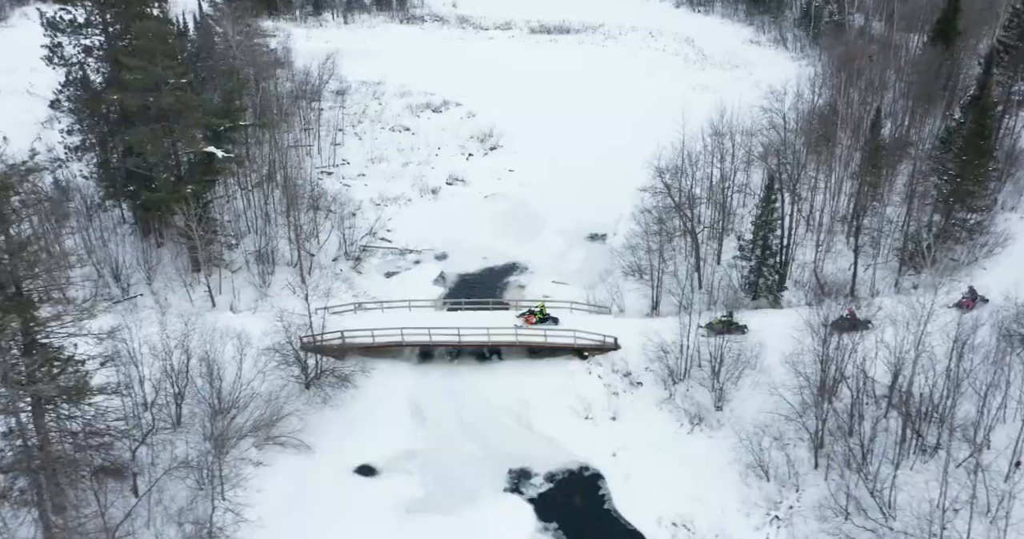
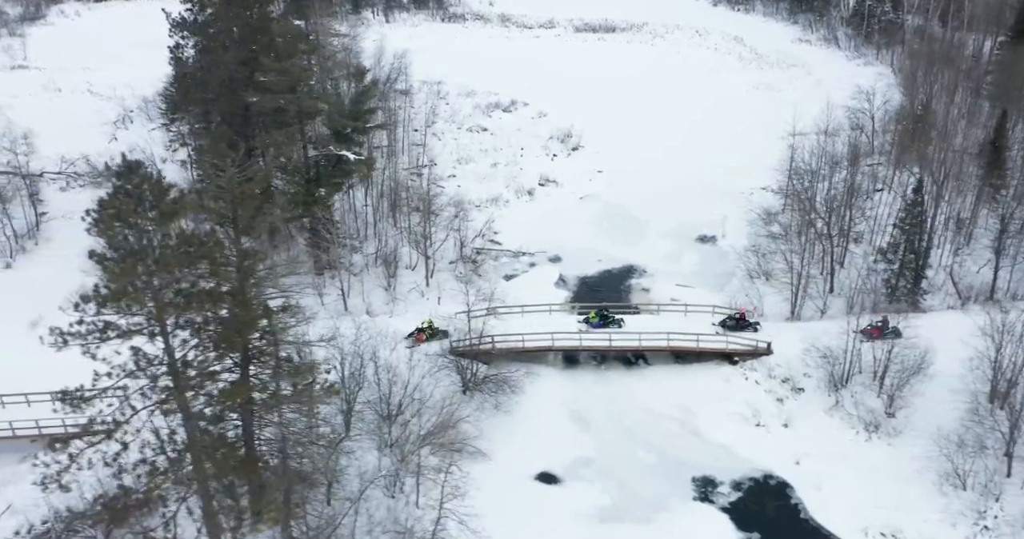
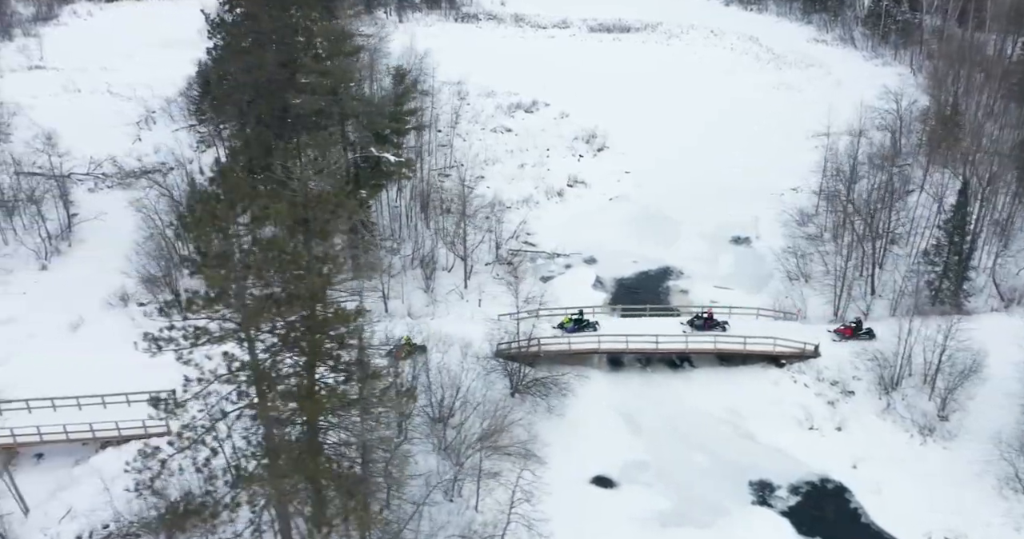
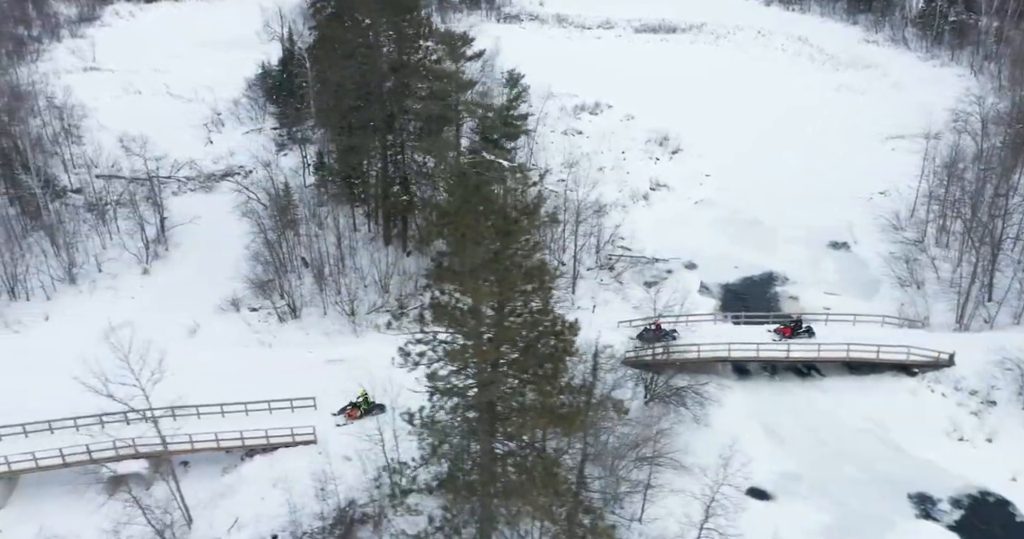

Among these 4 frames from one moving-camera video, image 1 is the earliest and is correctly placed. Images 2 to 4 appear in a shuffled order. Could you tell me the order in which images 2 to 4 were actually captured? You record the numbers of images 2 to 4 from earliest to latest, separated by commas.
2, 3, 4
